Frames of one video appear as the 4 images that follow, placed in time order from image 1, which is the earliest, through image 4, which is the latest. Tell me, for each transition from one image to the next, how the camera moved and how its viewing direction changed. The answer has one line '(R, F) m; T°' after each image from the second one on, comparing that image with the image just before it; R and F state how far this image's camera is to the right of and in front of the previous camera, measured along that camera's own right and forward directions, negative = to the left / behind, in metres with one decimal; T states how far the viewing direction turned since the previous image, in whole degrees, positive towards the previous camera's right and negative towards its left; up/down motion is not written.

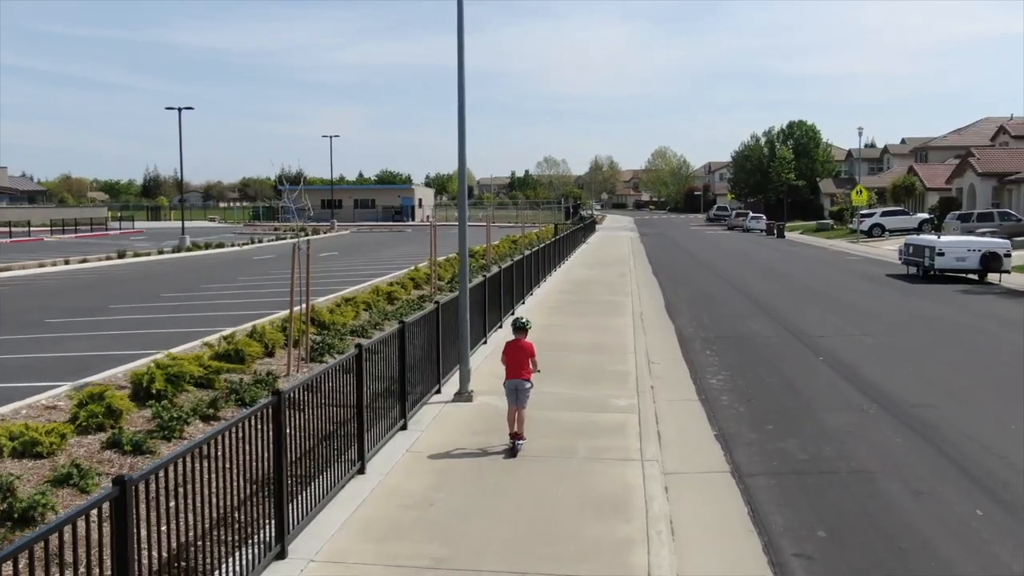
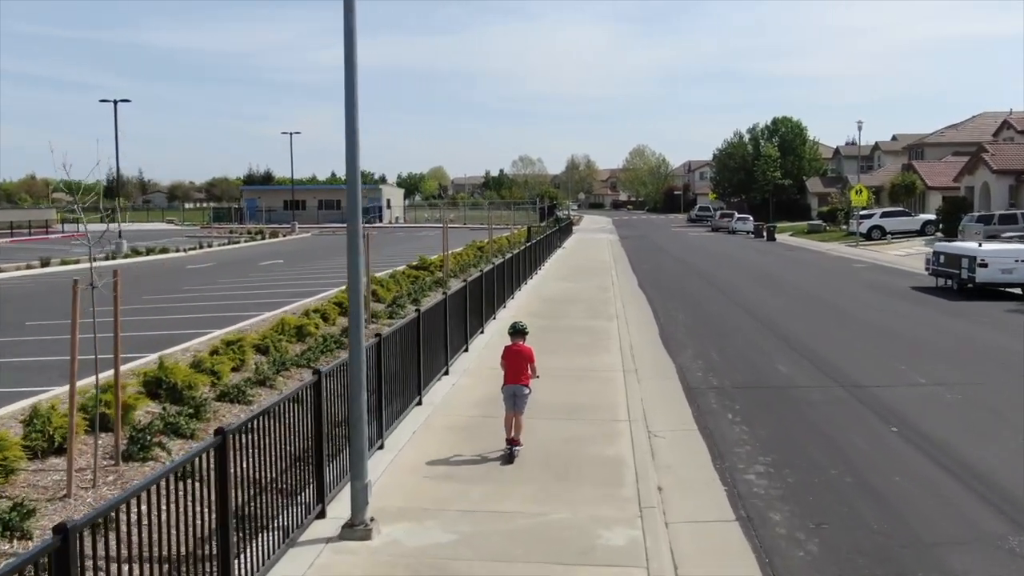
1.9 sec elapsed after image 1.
(+0.3, +4.4) m; +1°
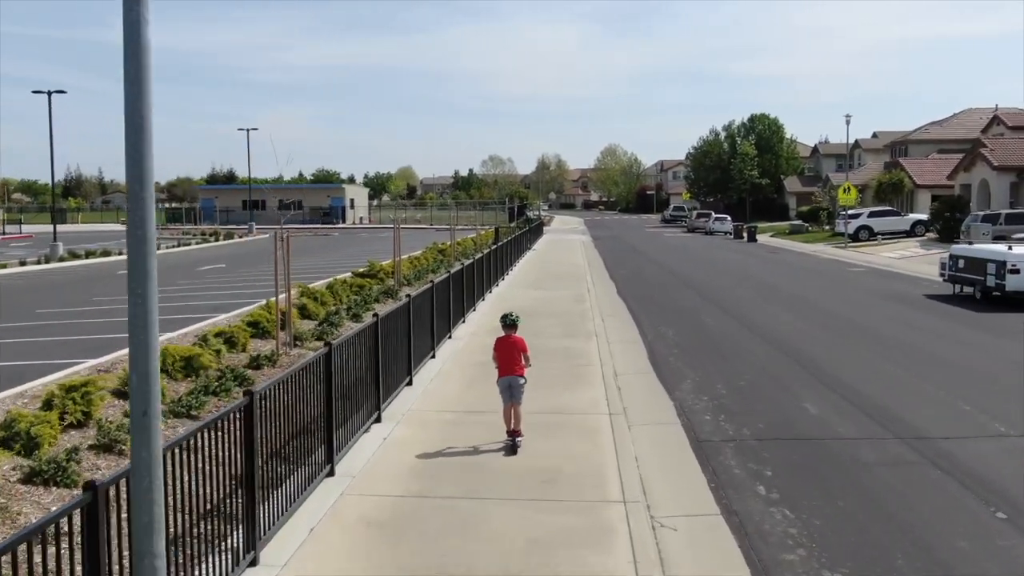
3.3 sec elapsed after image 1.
(+0.2, +3.1) m; +2°
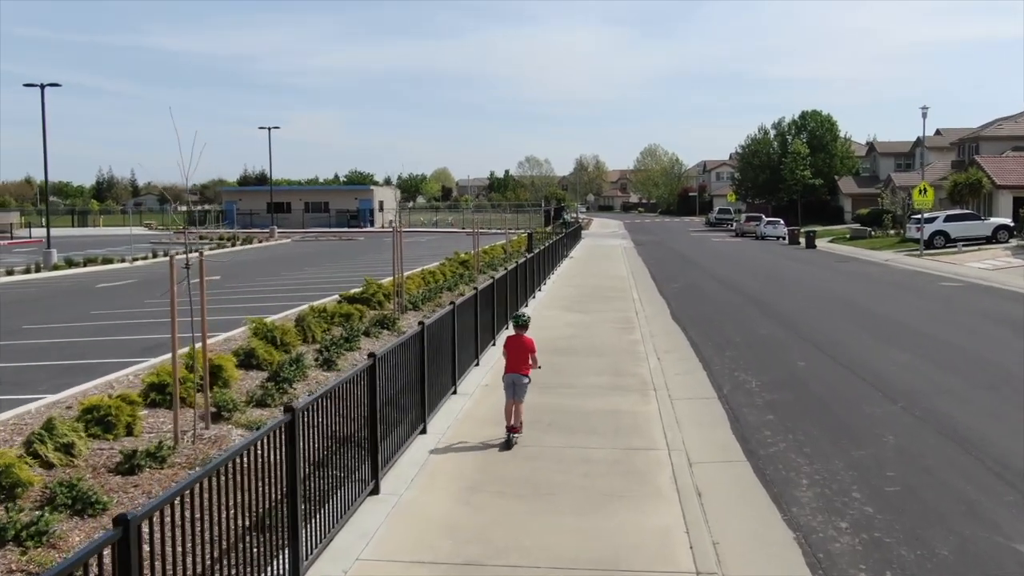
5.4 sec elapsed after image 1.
(+0.1, +4.2) m; -2°
